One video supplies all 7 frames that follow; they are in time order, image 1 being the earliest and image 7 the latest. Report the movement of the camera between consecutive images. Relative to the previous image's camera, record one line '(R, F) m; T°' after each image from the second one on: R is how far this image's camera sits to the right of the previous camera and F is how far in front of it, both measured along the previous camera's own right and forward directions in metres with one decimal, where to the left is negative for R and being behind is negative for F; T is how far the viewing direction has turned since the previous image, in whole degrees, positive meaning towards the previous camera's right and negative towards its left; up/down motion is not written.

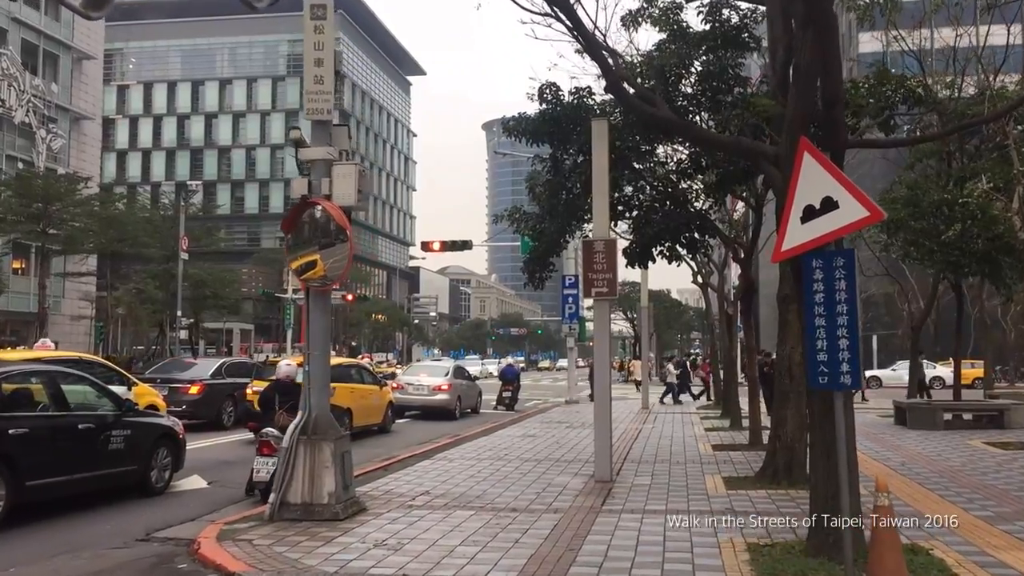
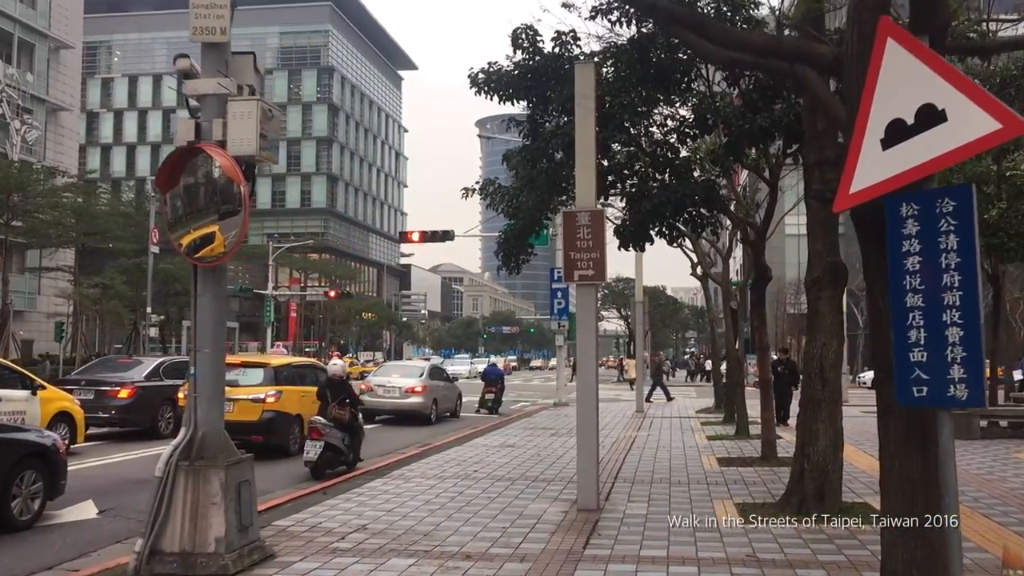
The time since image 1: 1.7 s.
(+0.3, +2.1) m; 0°
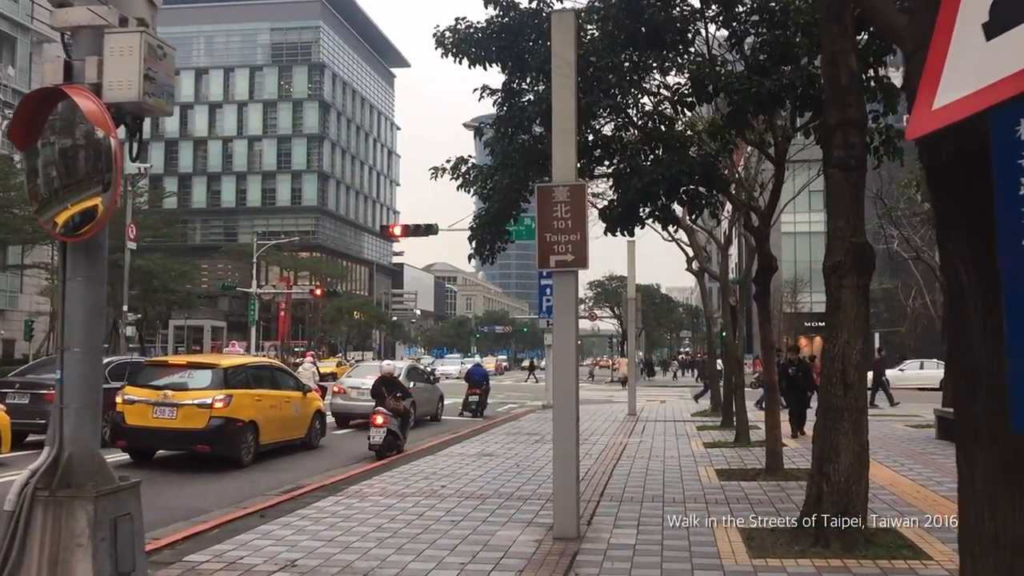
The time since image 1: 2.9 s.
(+0.3, +1.4) m; 0°
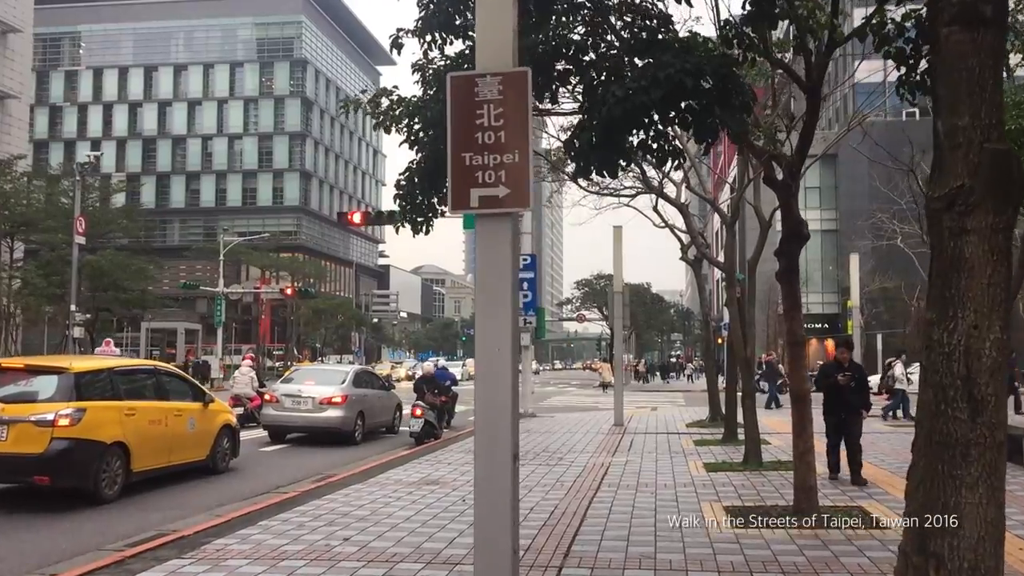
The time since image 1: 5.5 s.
(+0.5, +2.9) m; +1°
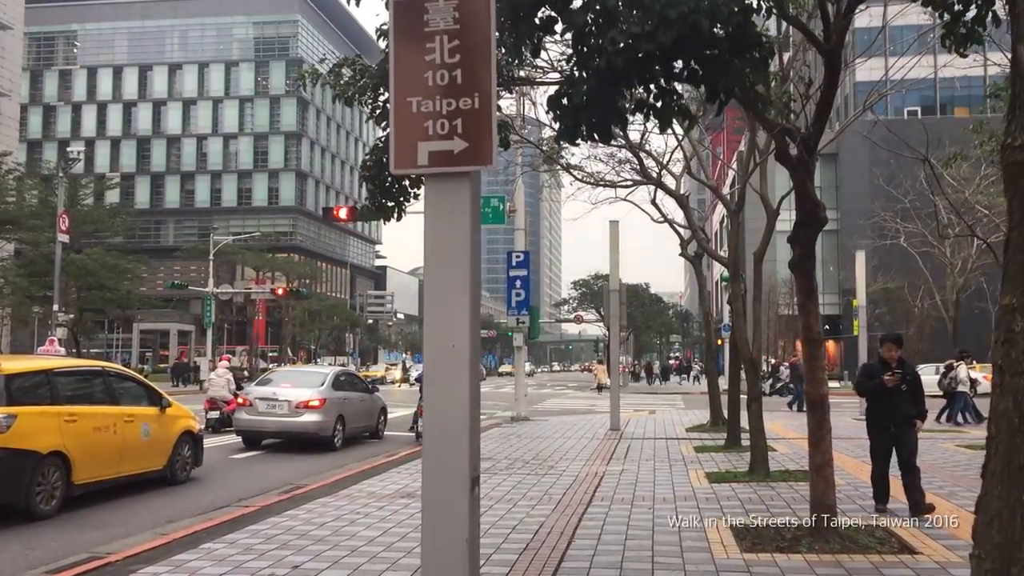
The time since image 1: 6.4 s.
(+0.2, +1.0) m; 0°
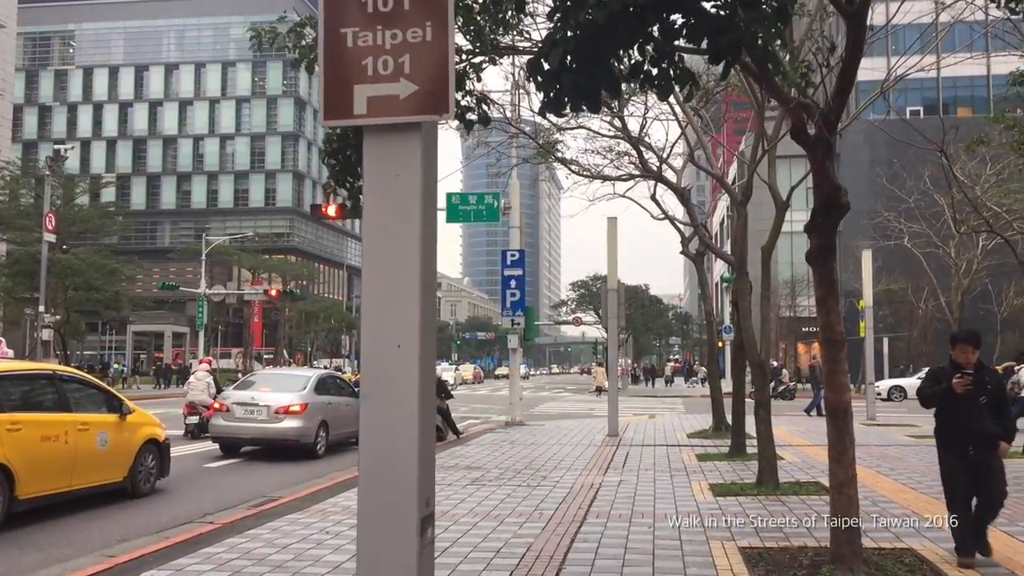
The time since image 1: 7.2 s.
(+0.1, +0.8) m; 0°
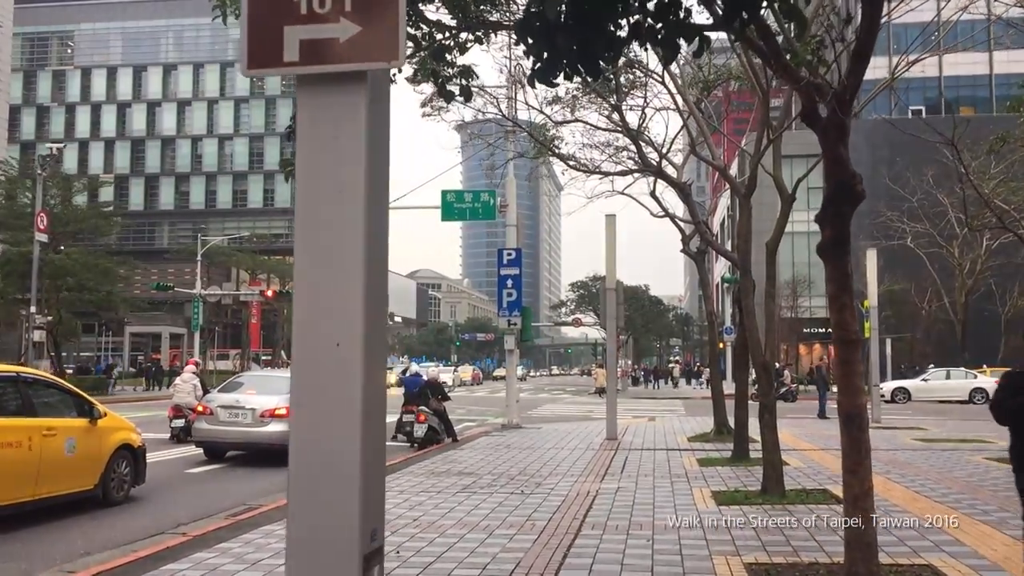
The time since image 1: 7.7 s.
(+0.1, +0.5) m; 0°
